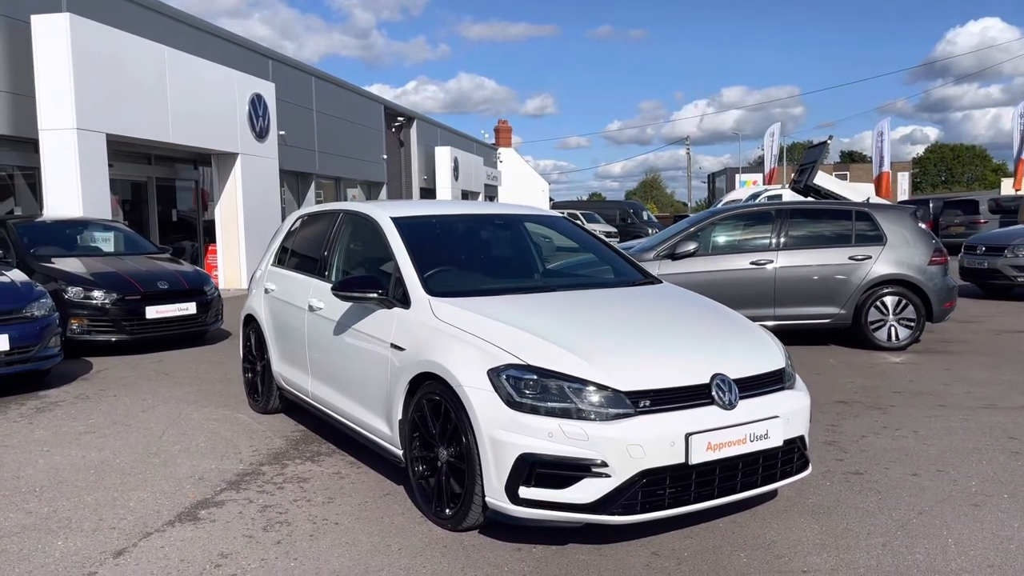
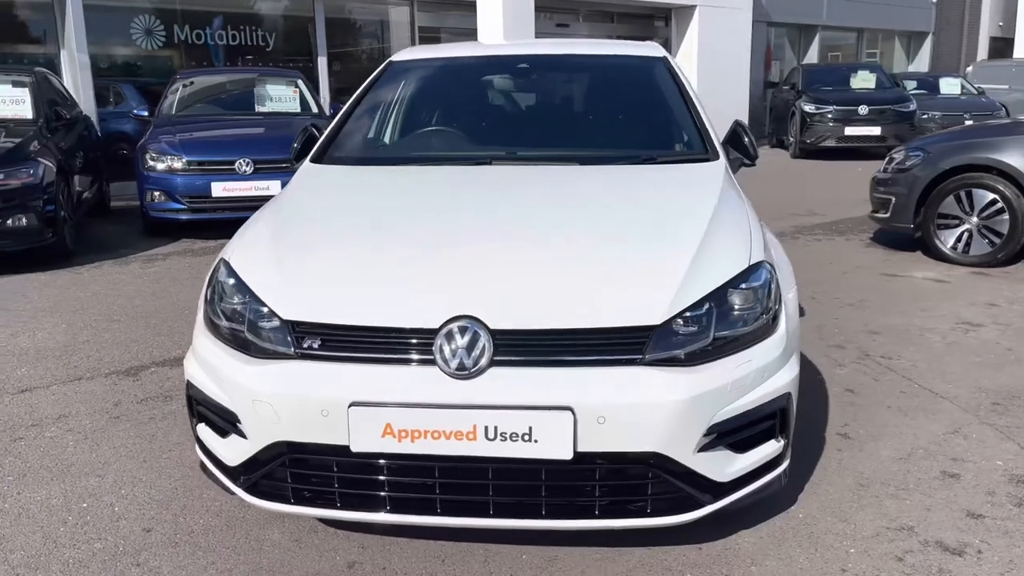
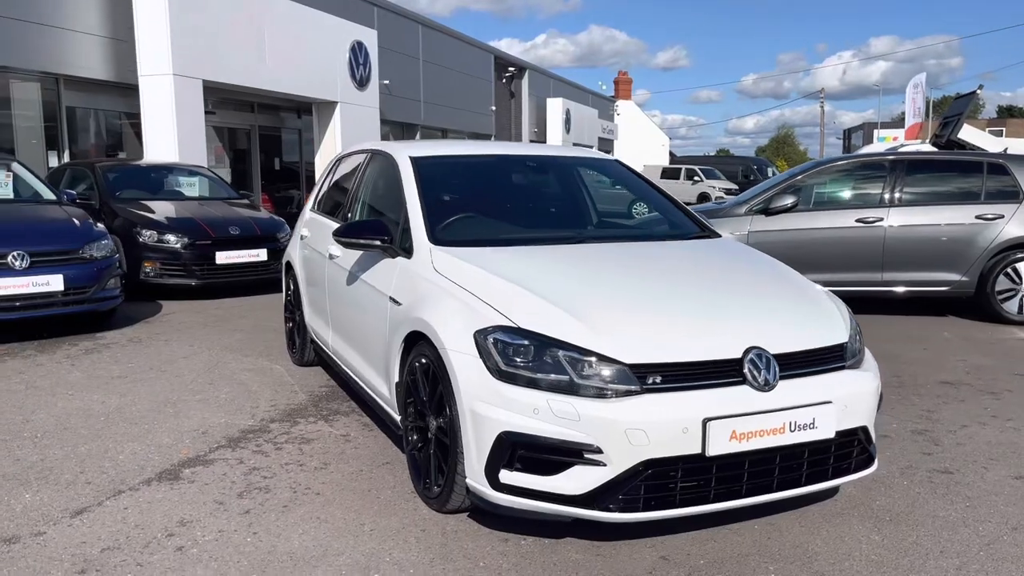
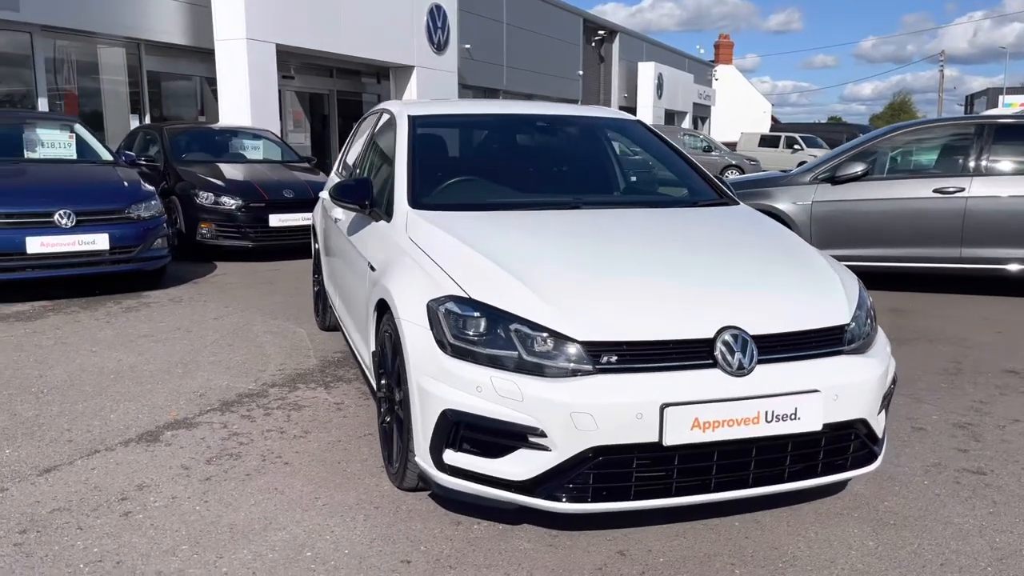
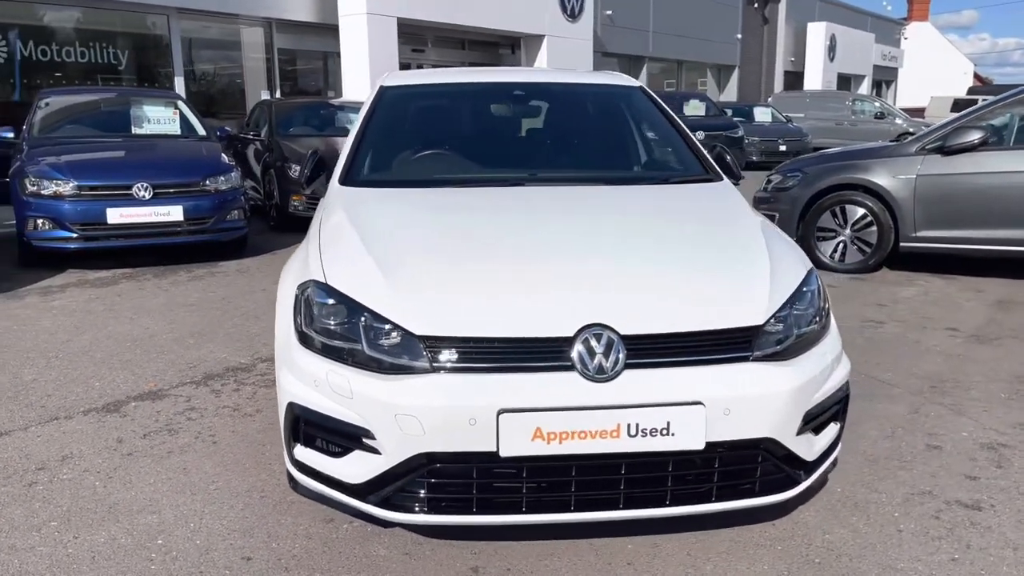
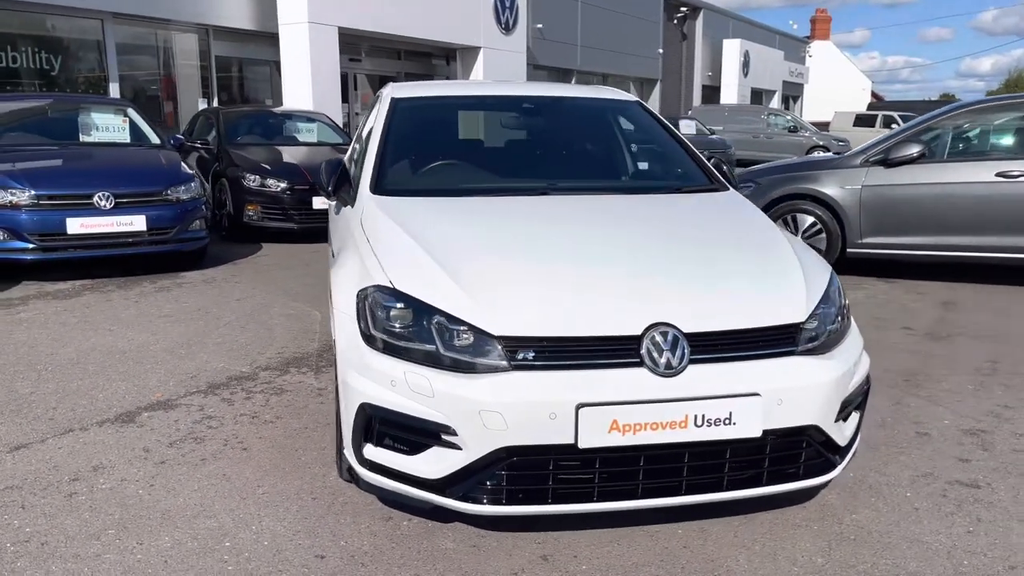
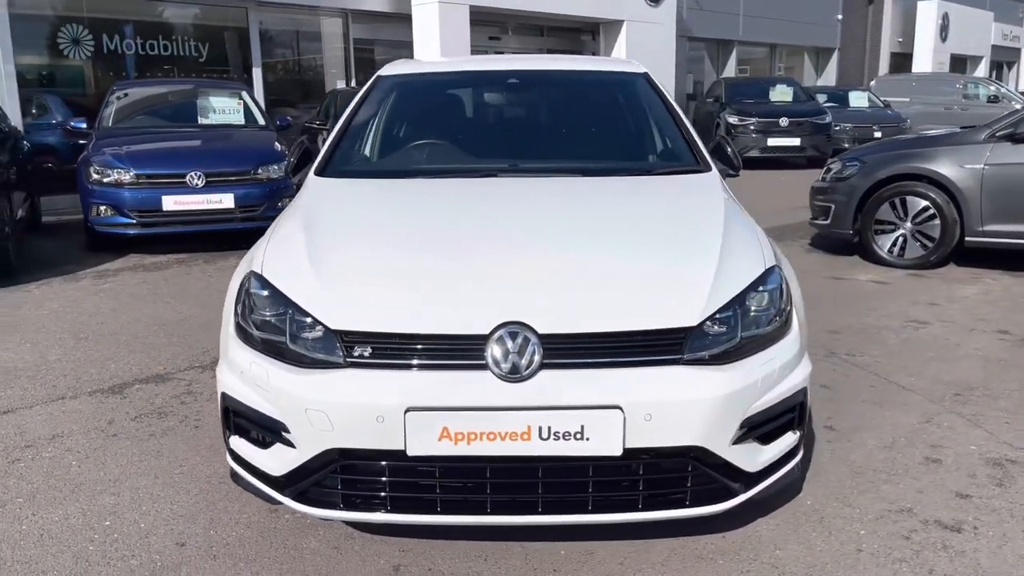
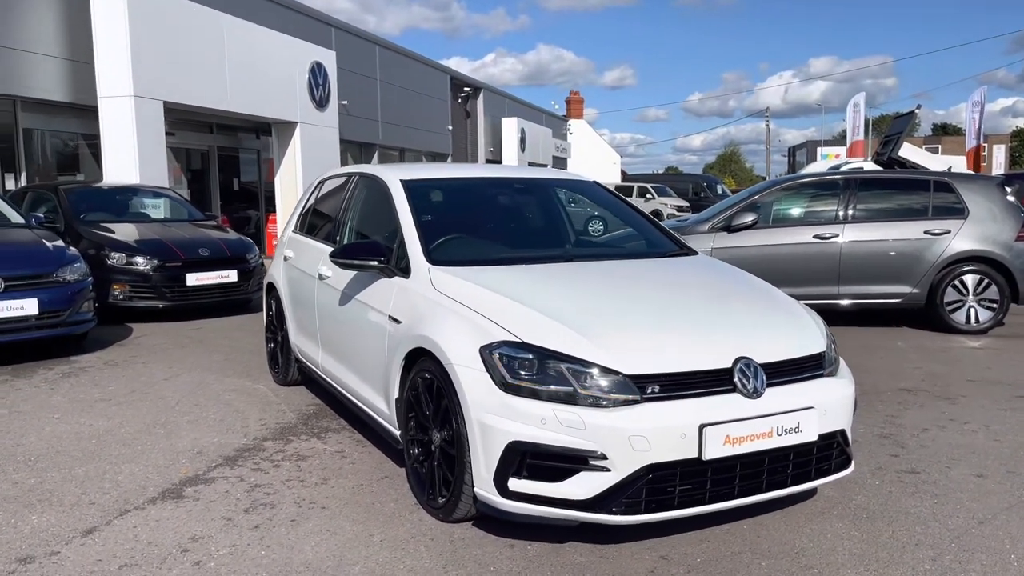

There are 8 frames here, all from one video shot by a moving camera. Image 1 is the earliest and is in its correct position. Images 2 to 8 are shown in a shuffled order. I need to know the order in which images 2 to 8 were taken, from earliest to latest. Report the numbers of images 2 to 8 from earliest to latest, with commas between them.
8, 3, 4, 6, 5, 7, 2
